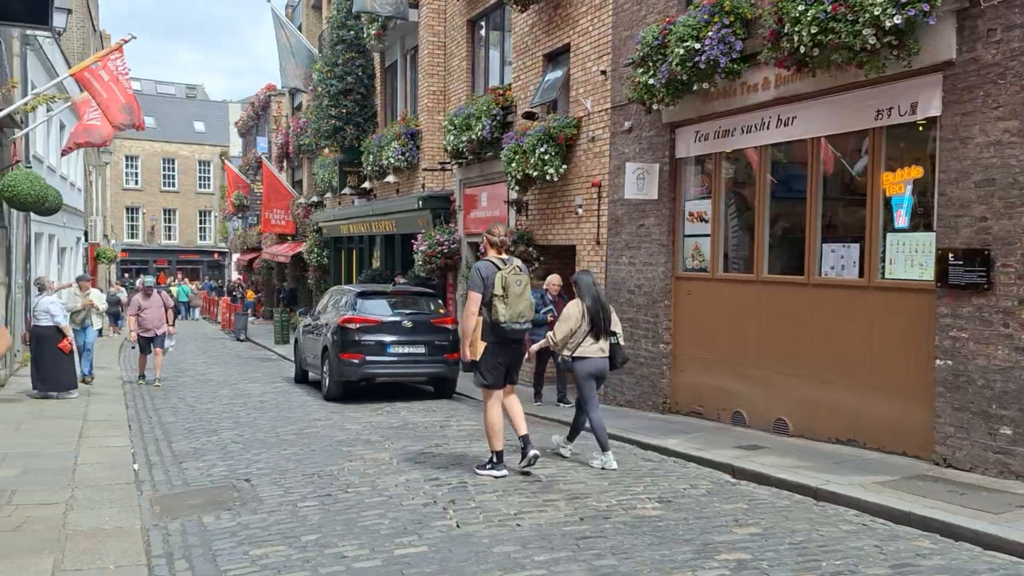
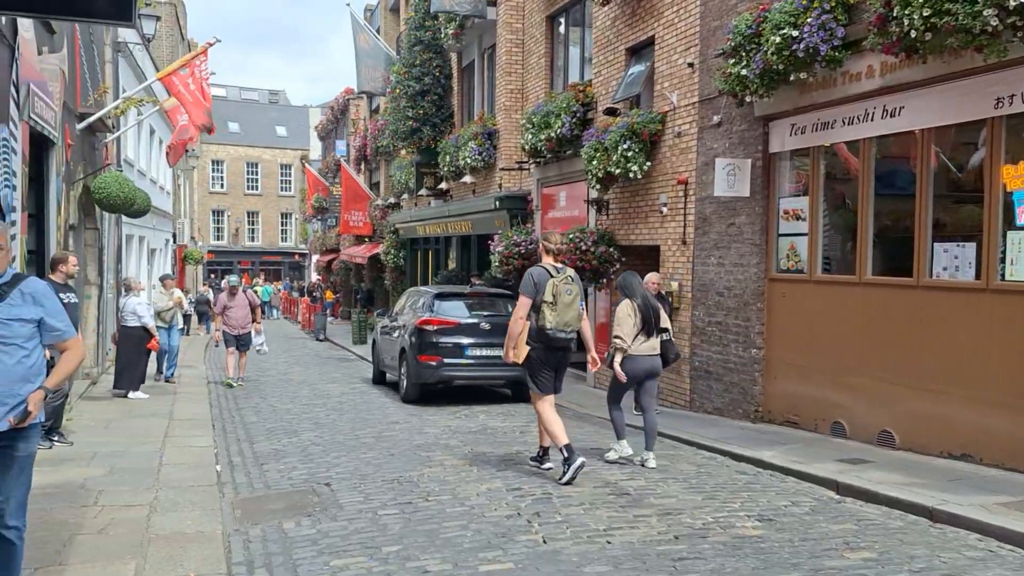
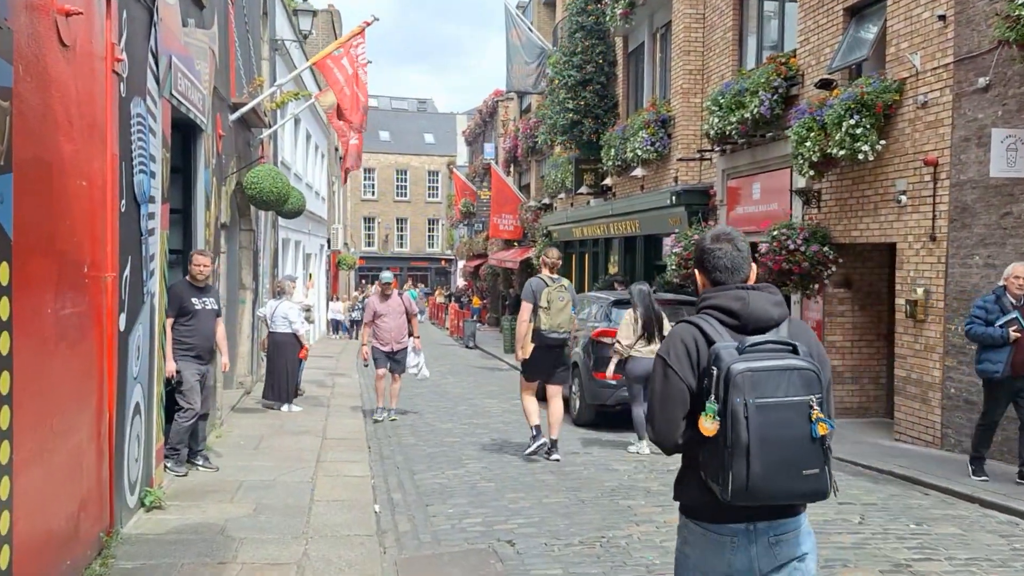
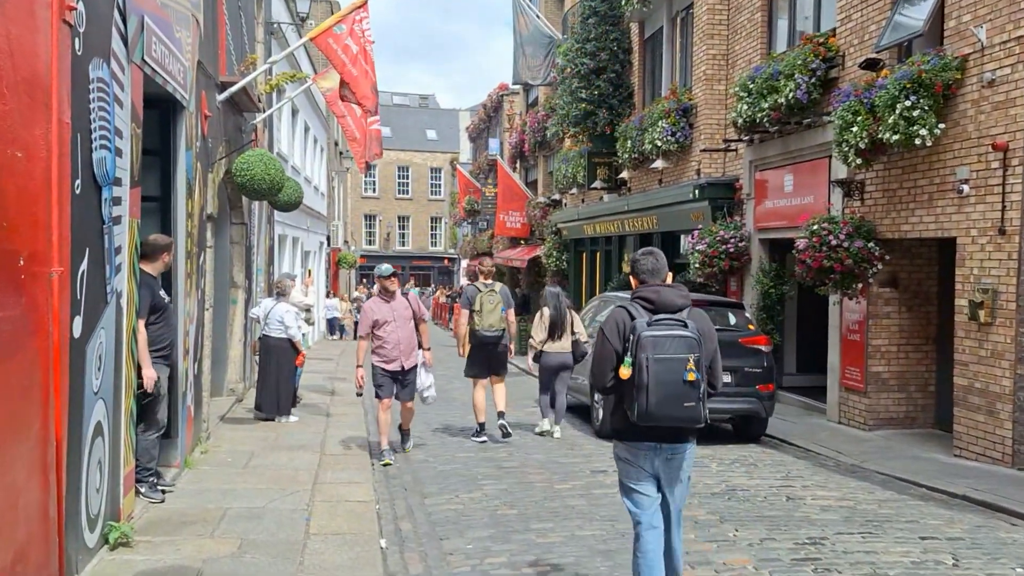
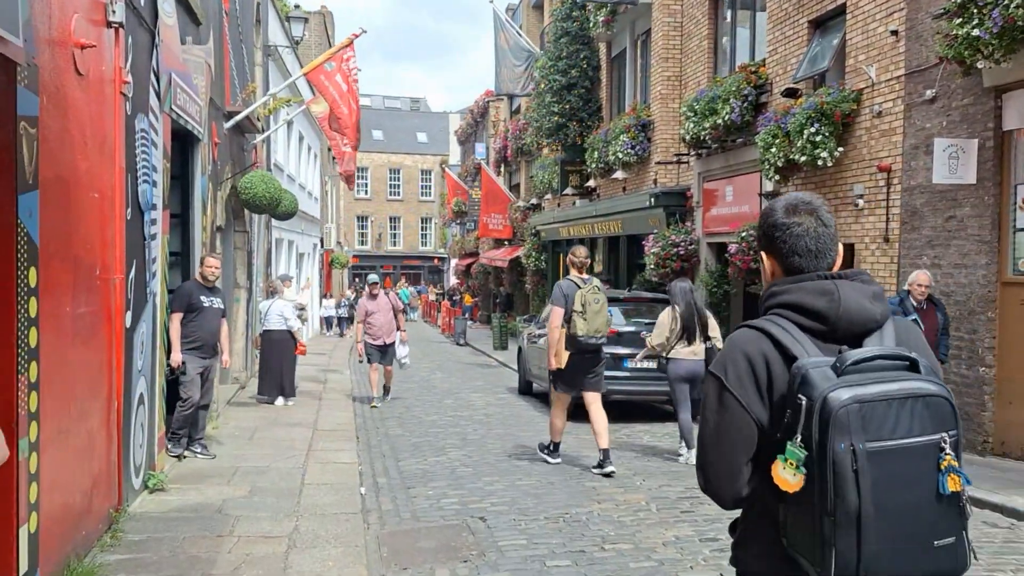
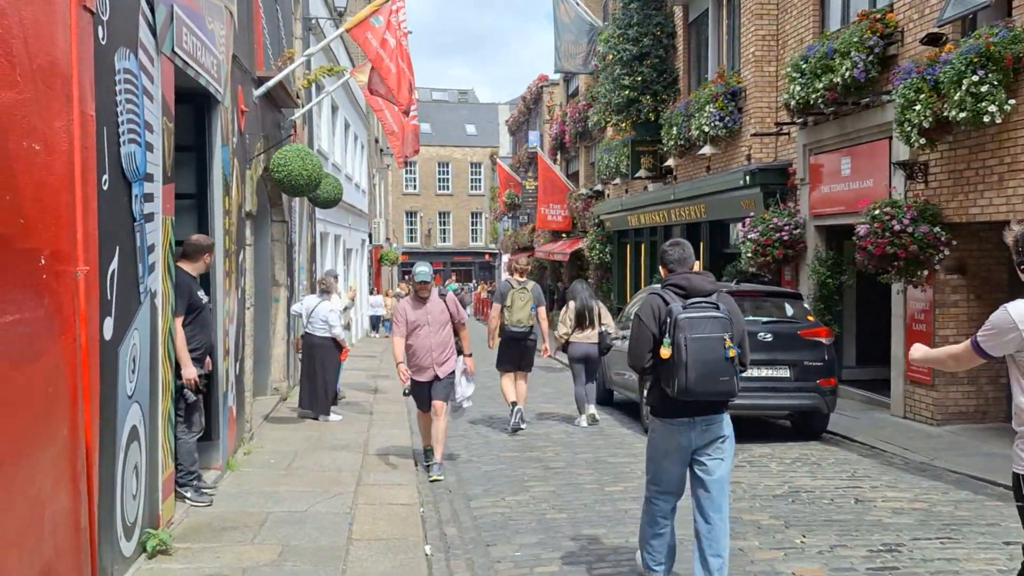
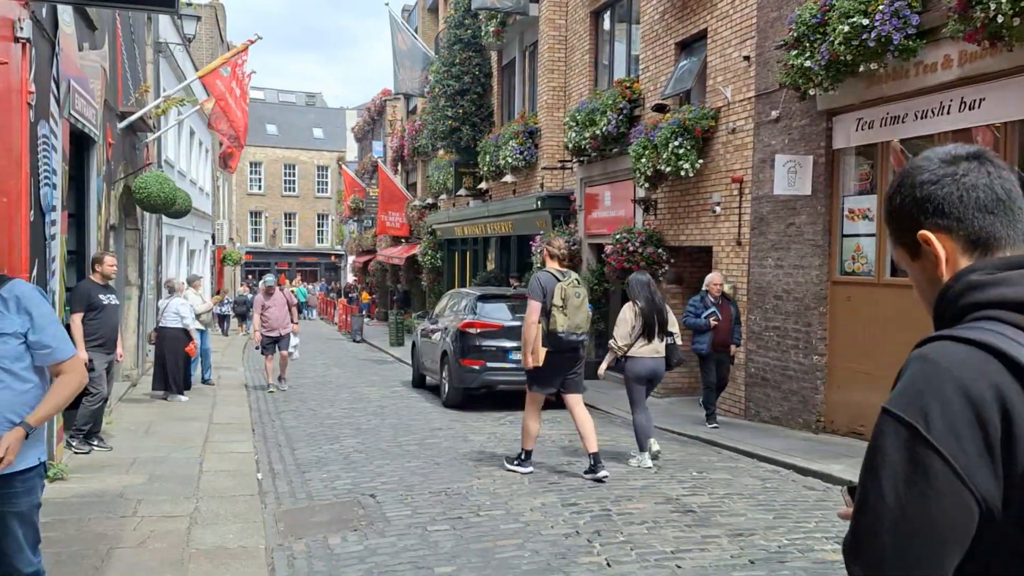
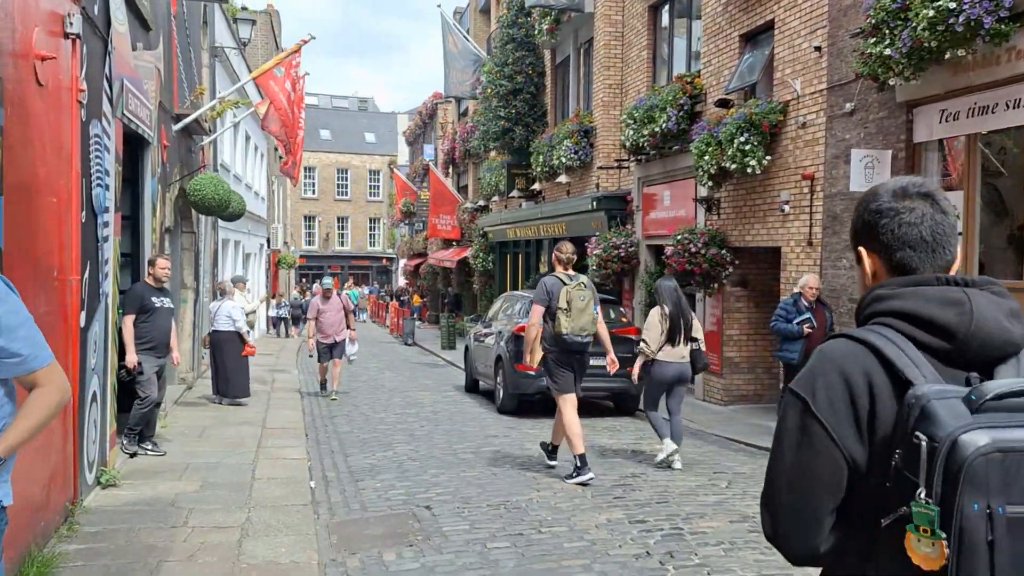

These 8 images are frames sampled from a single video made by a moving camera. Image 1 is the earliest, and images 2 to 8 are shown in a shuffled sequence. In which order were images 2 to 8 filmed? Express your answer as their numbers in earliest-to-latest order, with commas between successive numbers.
2, 7, 8, 5, 3, 4, 6
